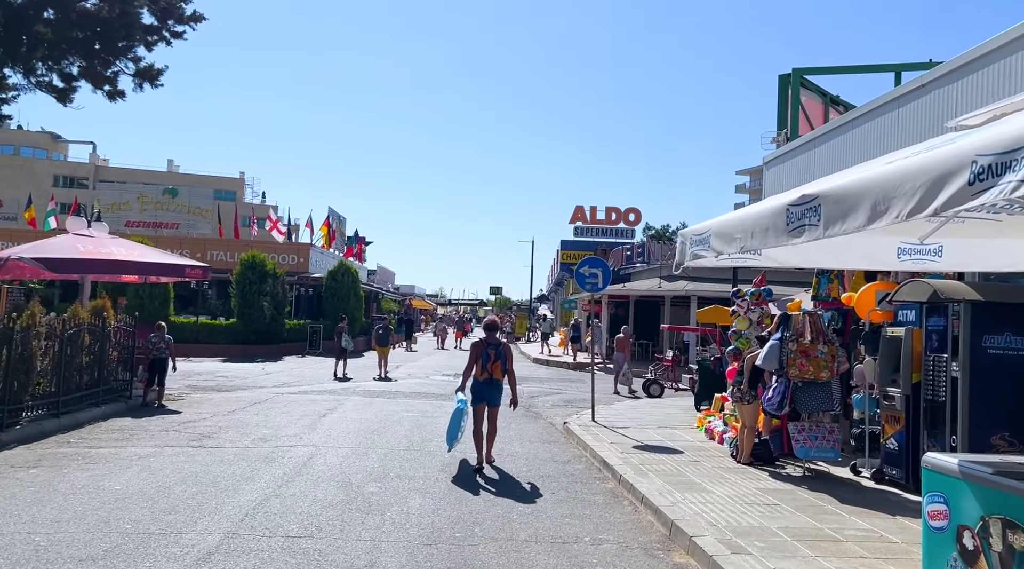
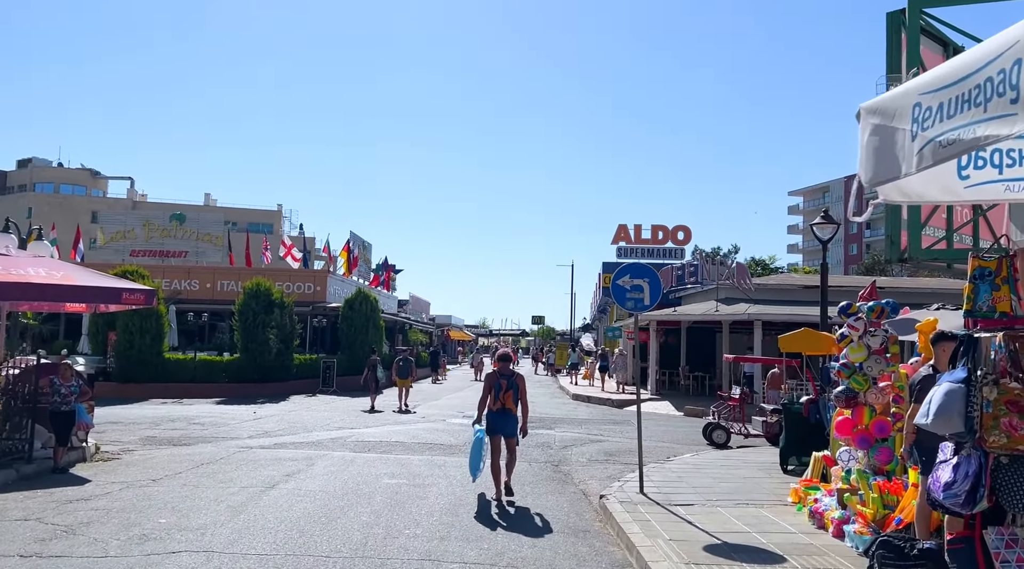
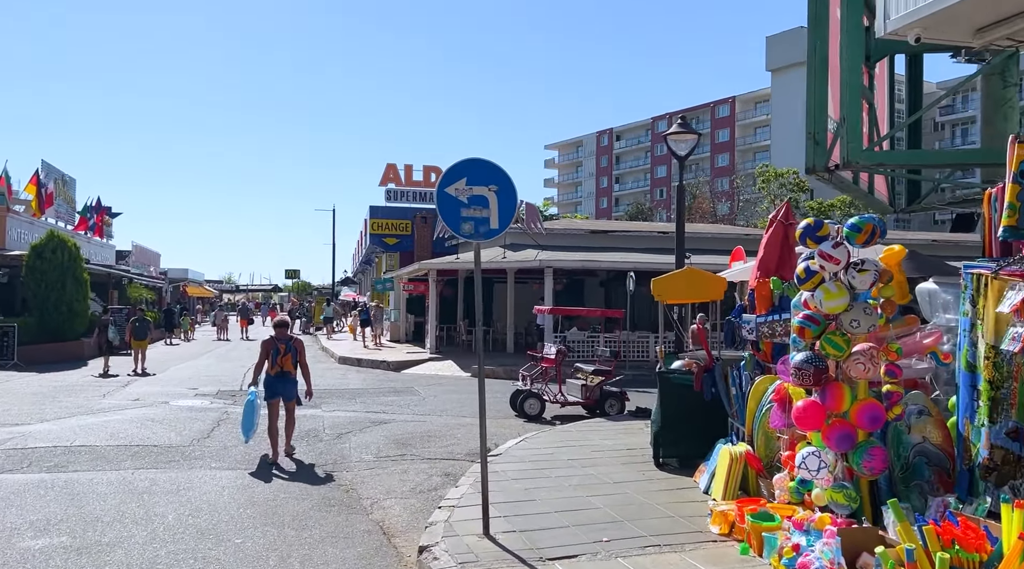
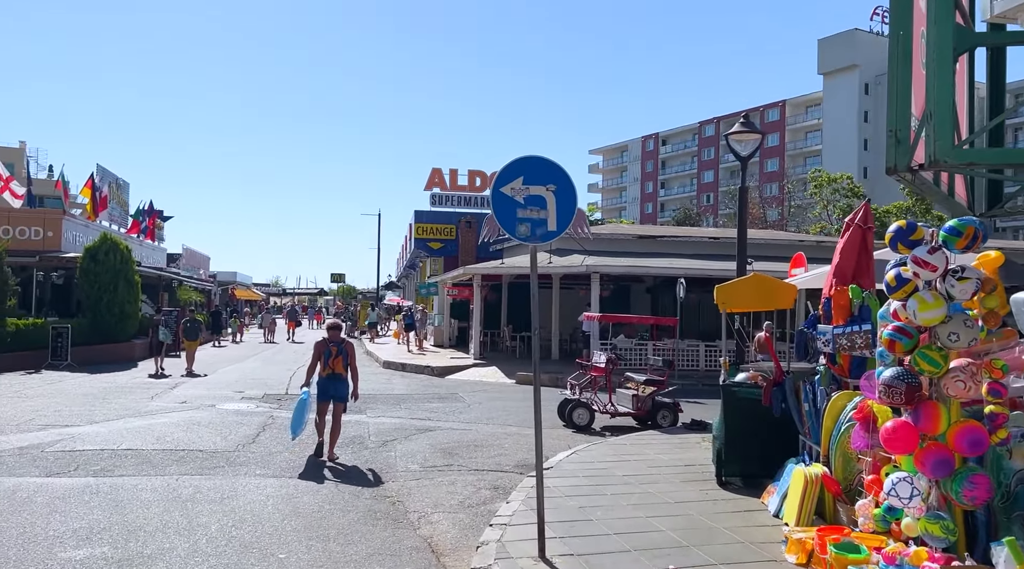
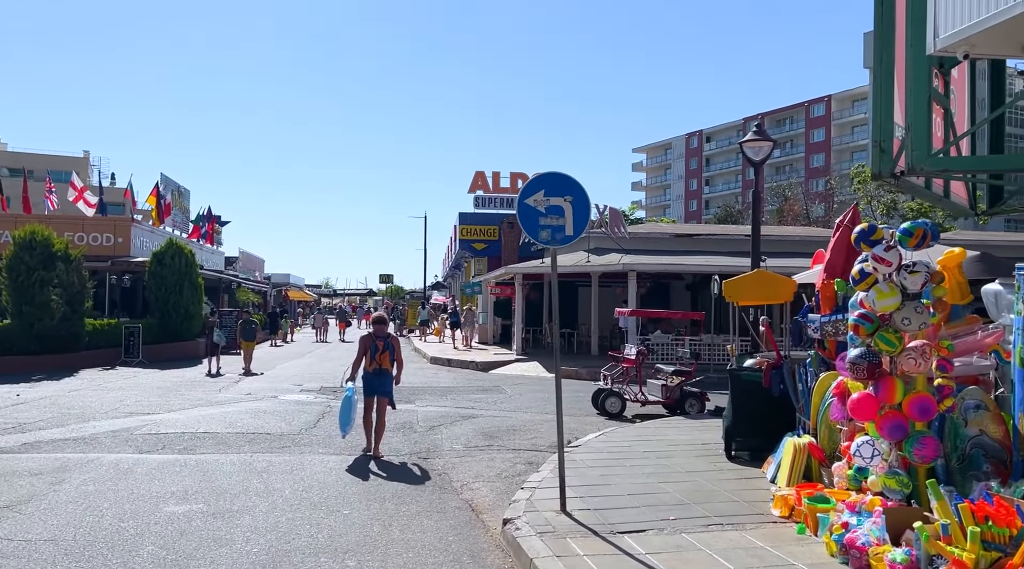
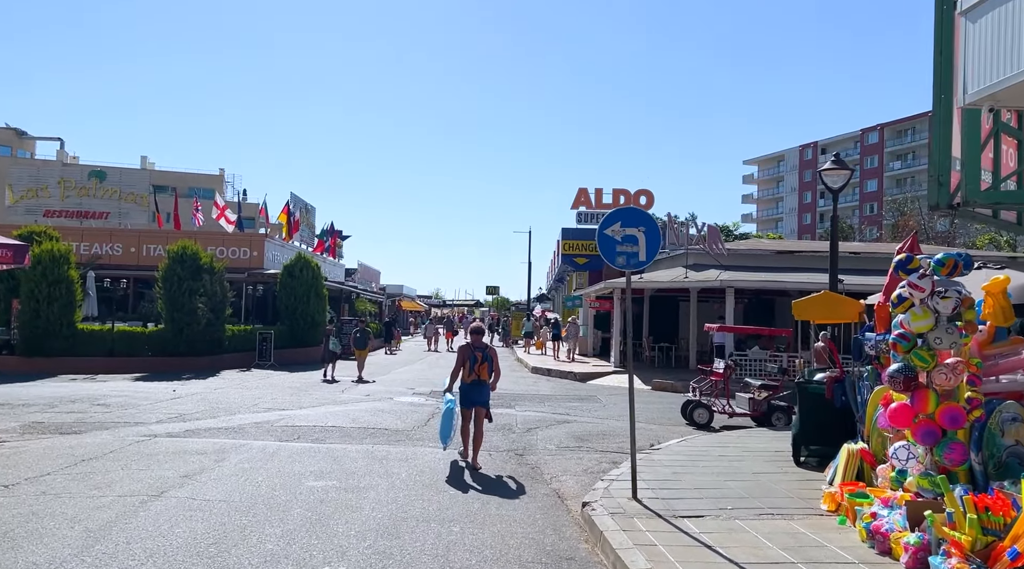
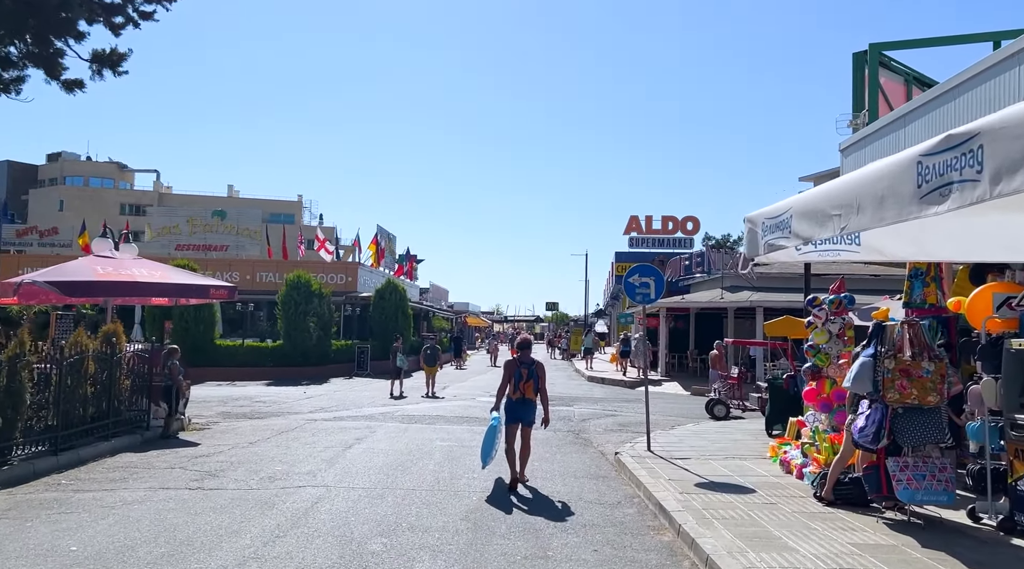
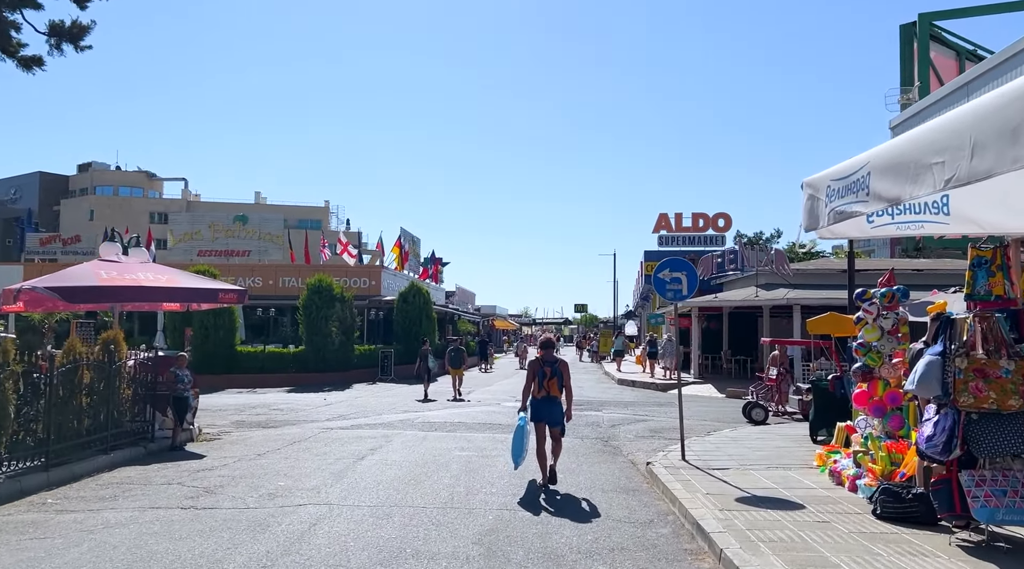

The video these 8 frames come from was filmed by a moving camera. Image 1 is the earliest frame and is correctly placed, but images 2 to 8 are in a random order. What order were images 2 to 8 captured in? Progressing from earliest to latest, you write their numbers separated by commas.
7, 8, 2, 6, 5, 3, 4
